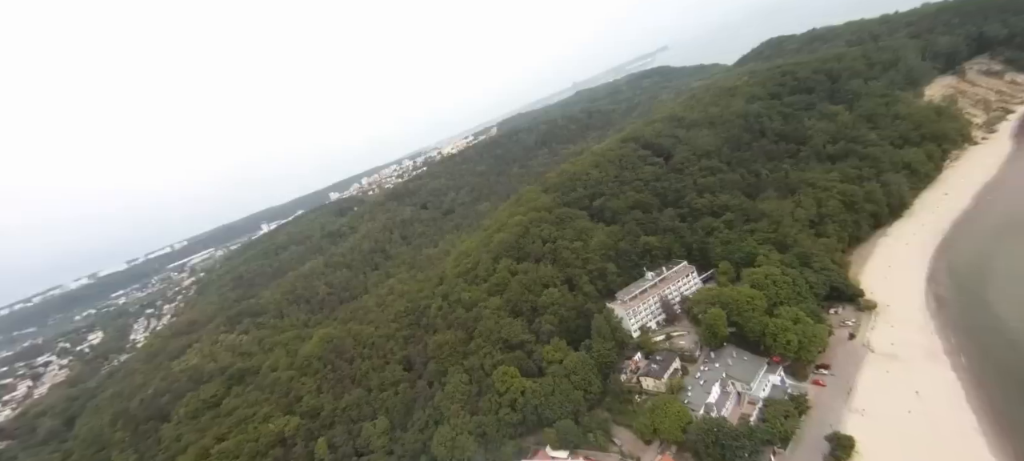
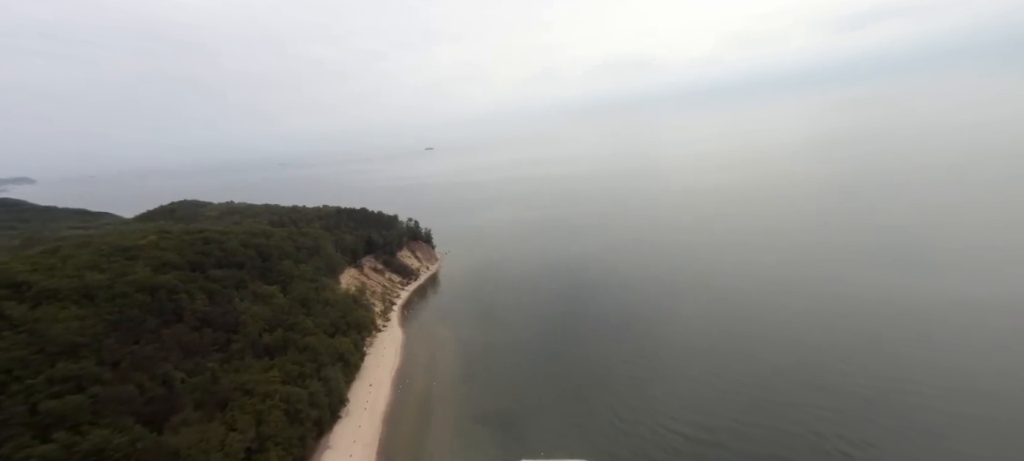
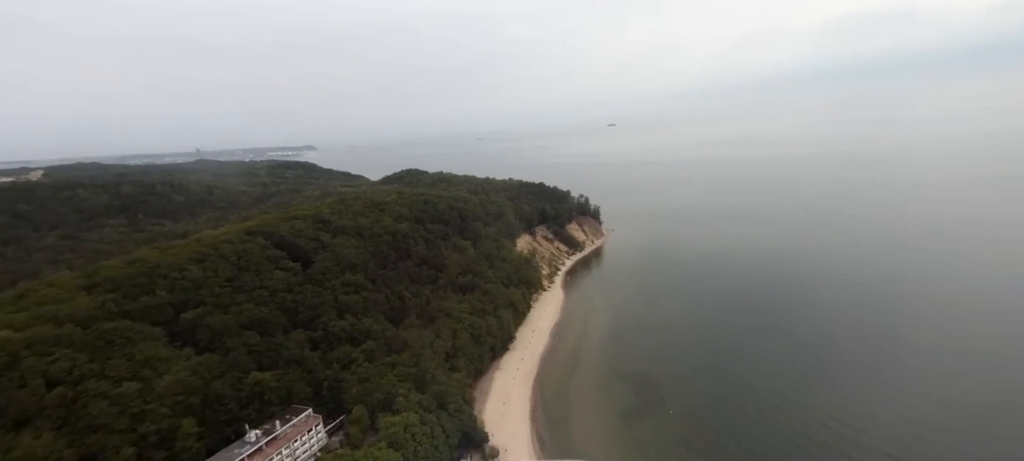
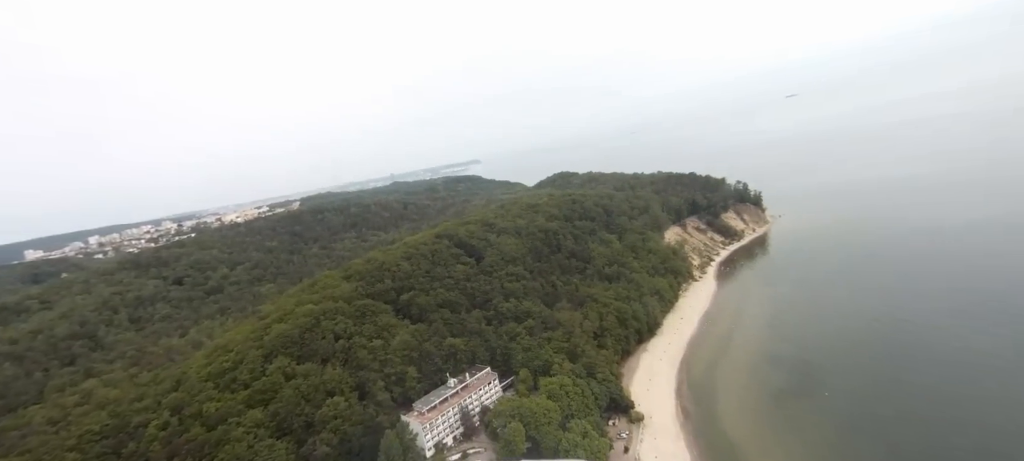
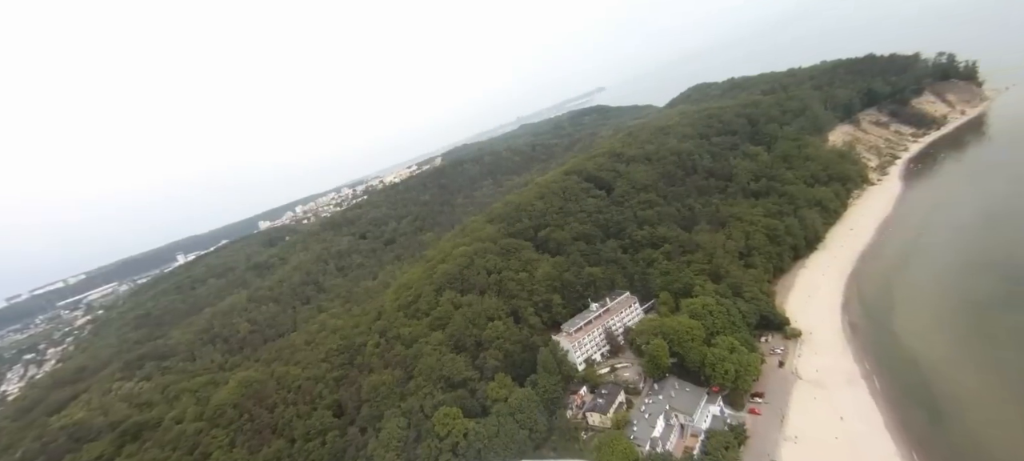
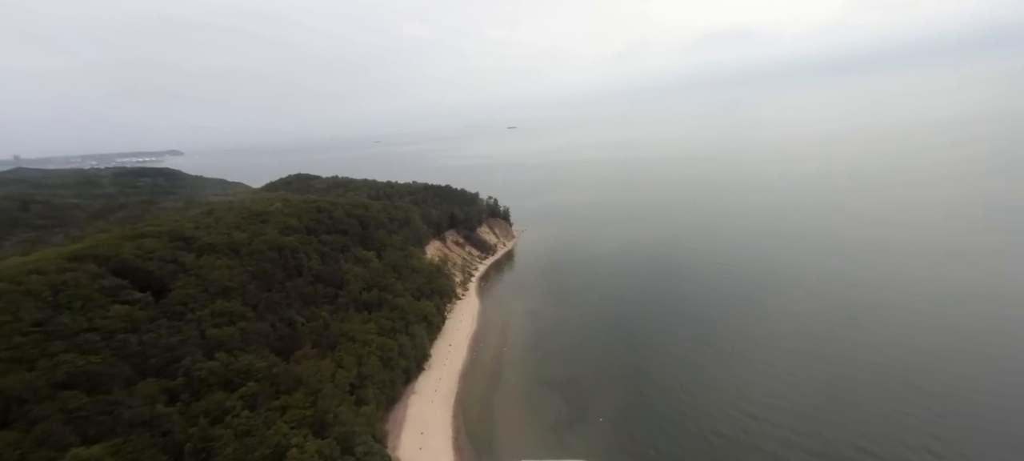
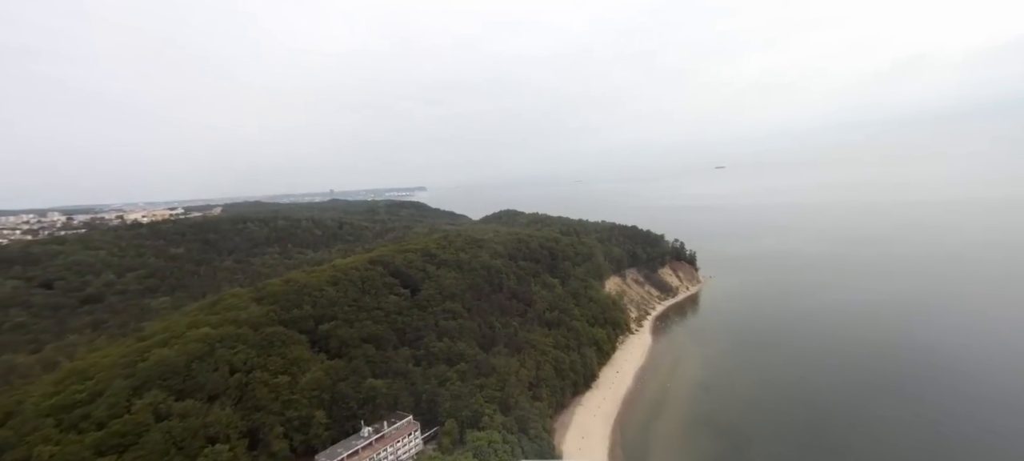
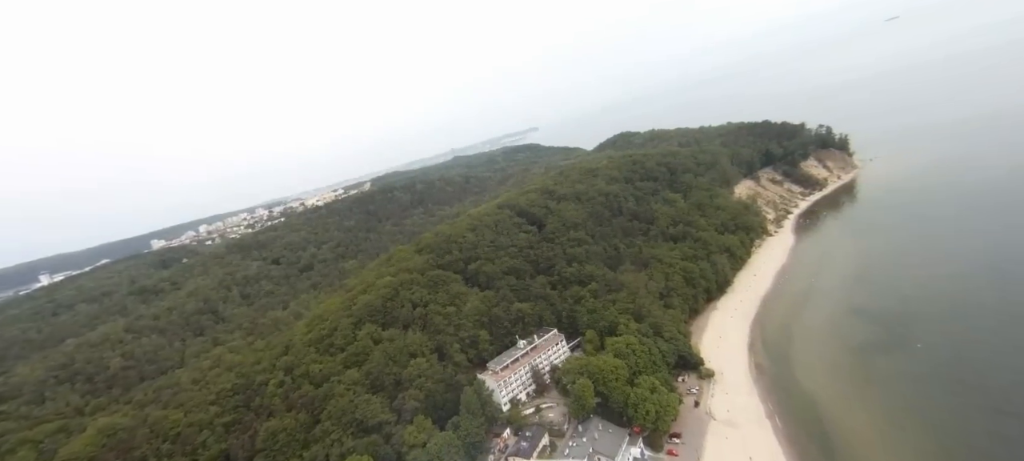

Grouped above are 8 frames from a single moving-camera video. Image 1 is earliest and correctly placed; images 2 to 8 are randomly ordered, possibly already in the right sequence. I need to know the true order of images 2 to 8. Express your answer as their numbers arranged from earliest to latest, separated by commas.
5, 8, 4, 7, 3, 6, 2
